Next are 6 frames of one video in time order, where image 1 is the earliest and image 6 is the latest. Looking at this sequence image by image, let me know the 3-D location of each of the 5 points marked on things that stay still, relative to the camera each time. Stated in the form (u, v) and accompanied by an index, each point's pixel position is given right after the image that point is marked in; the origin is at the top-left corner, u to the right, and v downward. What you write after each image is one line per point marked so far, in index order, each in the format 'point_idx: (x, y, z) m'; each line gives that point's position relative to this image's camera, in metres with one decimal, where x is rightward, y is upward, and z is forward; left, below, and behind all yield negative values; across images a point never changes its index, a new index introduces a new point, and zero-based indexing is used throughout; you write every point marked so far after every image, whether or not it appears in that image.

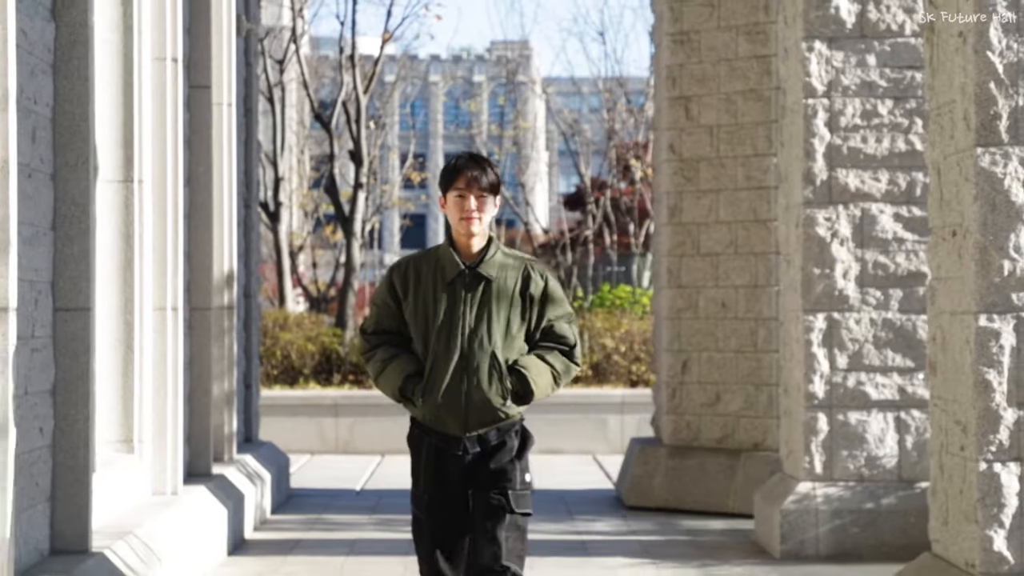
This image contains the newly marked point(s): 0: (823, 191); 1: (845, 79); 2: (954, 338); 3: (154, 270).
0: (+1.6, +0.5, +9.2) m
1: (+1.7, +1.1, +9.2) m
2: (+1.5, -0.2, +6.2) m
3: (-1.7, +0.1, +8.8) m
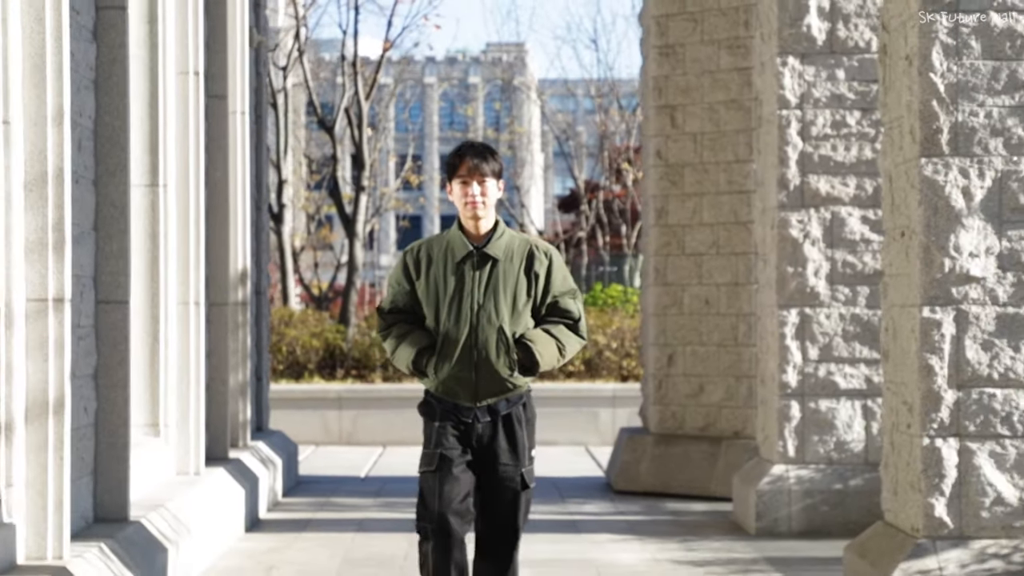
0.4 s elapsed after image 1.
0: (+1.6, +0.5, +9.9) m
1: (+1.7, +1.1, +10.0) m
2: (+1.5, -0.2, +6.9) m
3: (-1.8, +0.1, +9.5) m
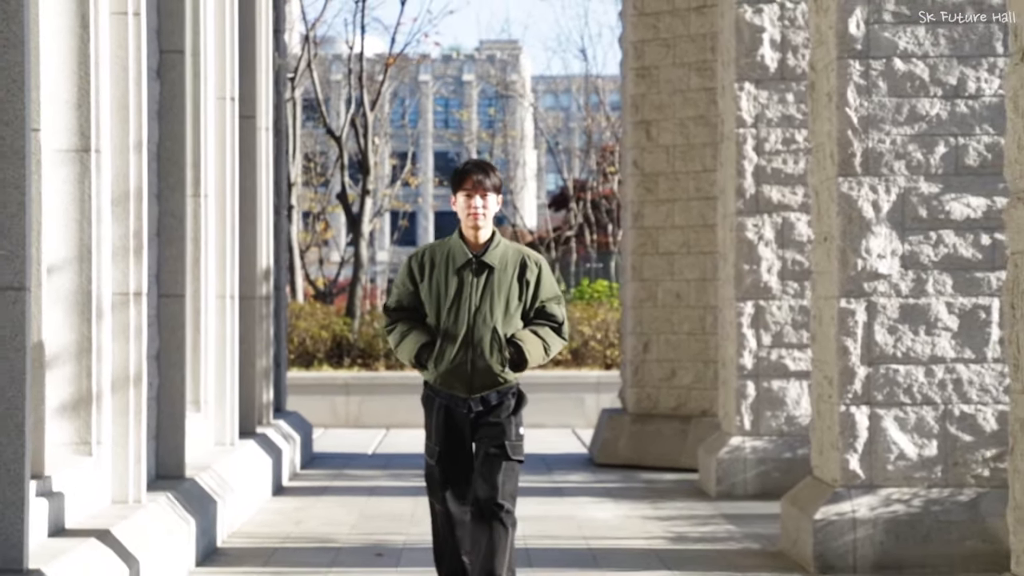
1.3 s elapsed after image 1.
0: (+1.5, +0.5, +11.4) m
1: (+1.6, +1.1, +11.5) m
2: (+1.5, -0.1, +8.4) m
3: (-1.8, +0.1, +11.0) m
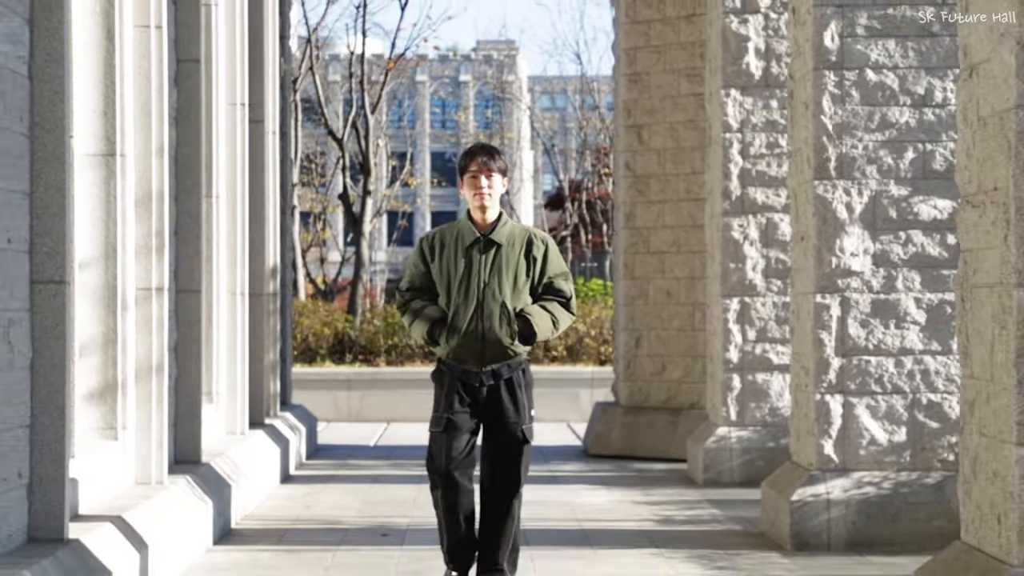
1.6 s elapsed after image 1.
0: (+1.5, +0.6, +12.0) m
1: (+1.6, +1.1, +12.1) m
2: (+1.5, -0.1, +9.0) m
3: (-1.8, +0.2, +11.6) m
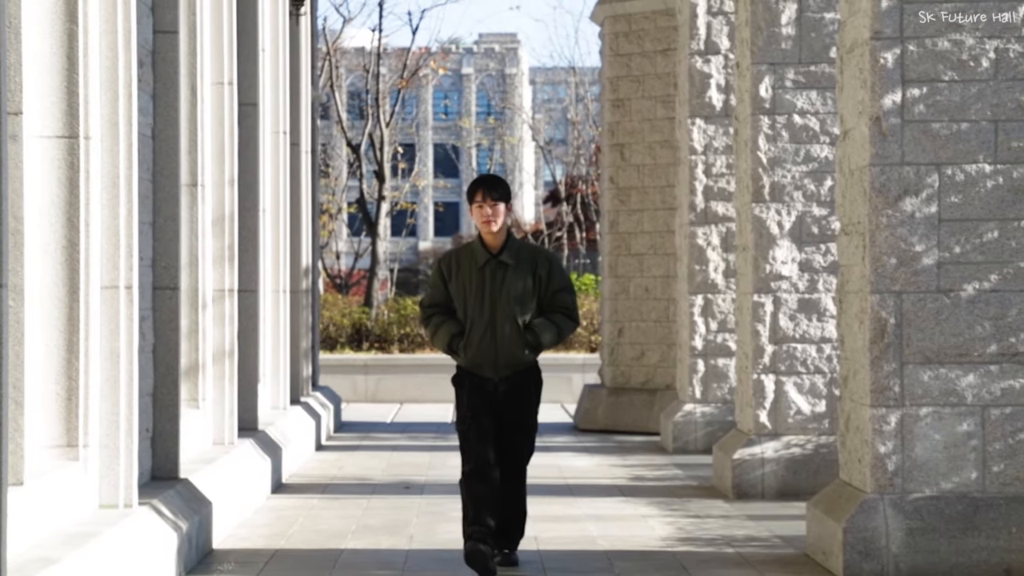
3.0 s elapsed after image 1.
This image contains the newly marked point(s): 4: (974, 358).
0: (+1.5, +0.6, +14.2) m
1: (+1.6, +1.2, +14.3) m
2: (+1.5, -0.1, +11.2) m
3: (-1.8, +0.2, +13.8) m
4: (+2.0, -0.3, +7.7) m
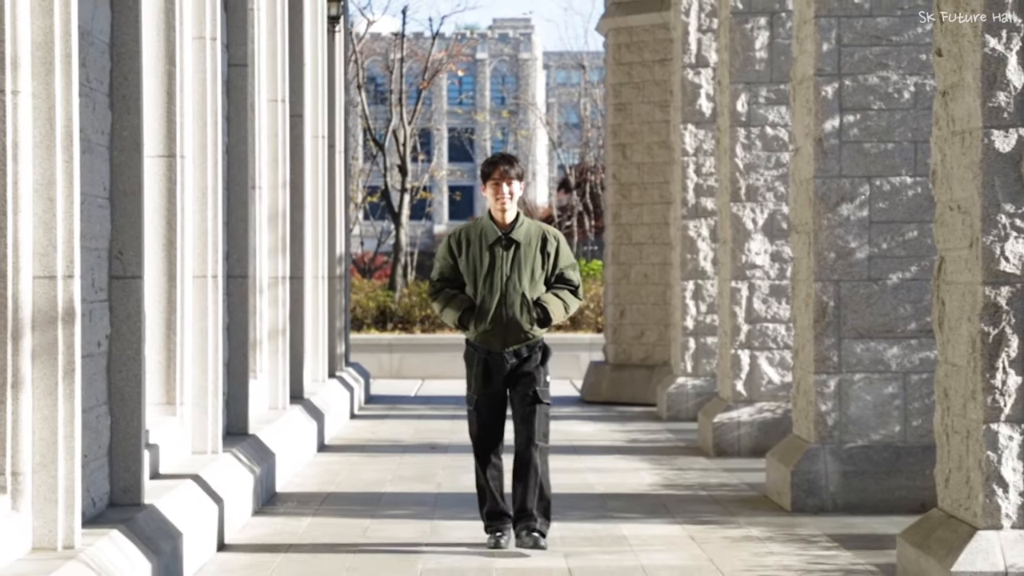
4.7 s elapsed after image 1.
0: (+1.6, +0.7, +16.0) m
1: (+1.7, +1.3, +16.1) m
2: (+1.5, 0.0, +13.0) m
3: (-1.7, +0.3, +15.6) m
4: (+2.0, -0.2, +9.5) m
